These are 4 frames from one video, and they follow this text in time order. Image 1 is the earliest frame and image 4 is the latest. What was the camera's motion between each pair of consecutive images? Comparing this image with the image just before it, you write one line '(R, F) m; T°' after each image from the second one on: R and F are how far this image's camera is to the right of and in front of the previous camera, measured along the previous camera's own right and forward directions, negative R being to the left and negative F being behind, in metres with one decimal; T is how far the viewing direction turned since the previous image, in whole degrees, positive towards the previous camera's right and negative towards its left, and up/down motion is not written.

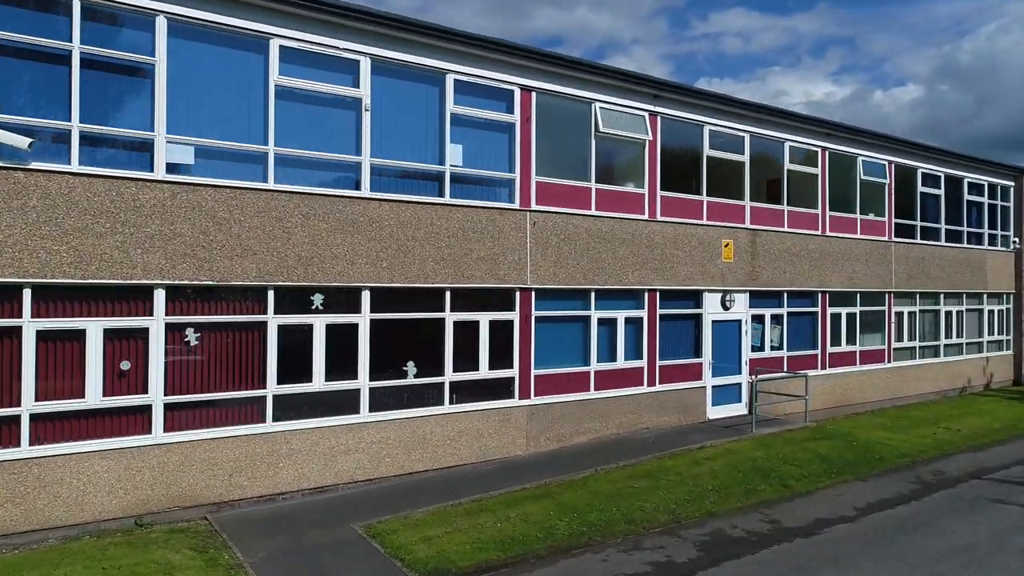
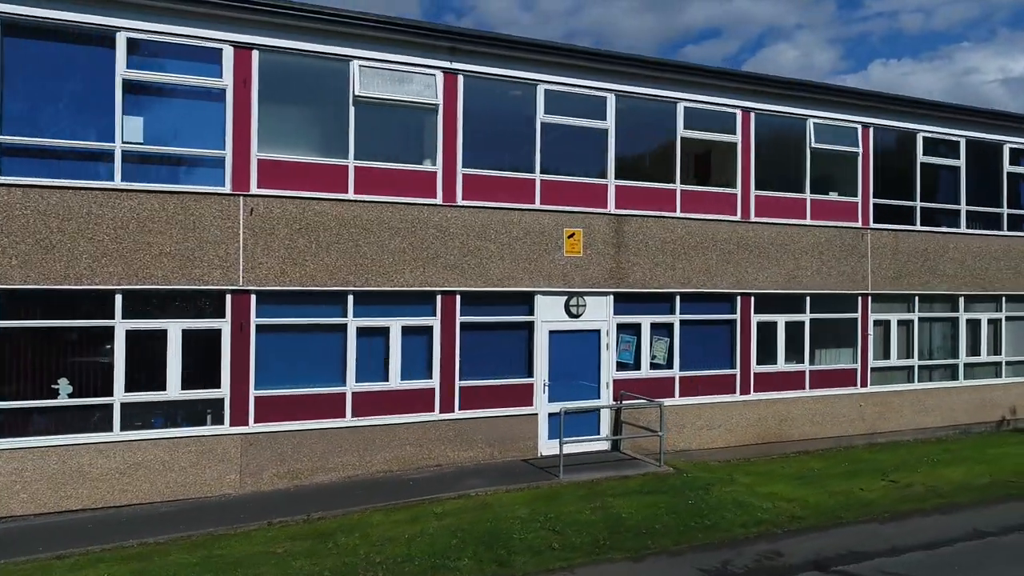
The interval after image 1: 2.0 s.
(+5.5, +3.0) m; -12°
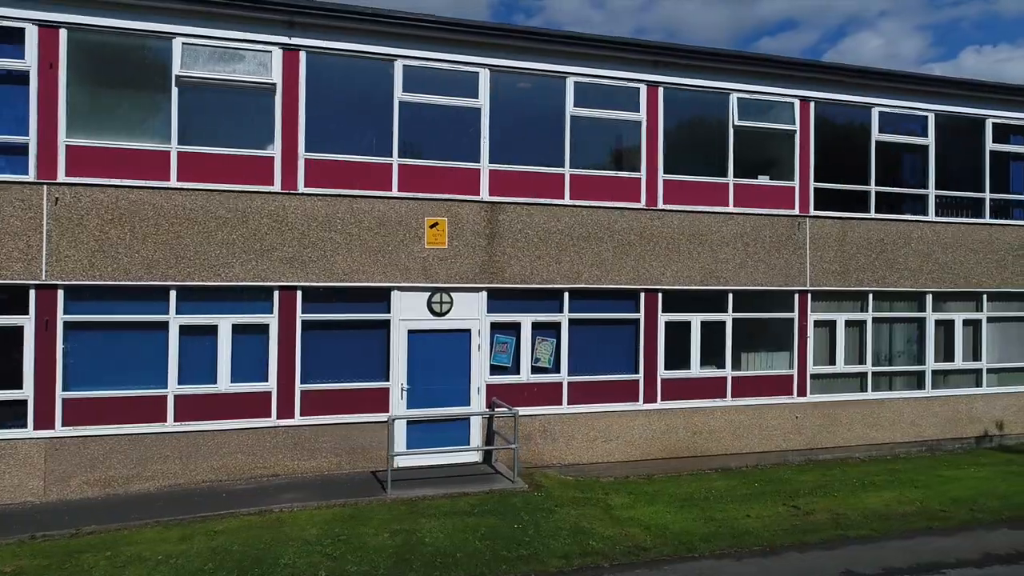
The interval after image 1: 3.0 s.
(+3.0, +1.2) m; -6°
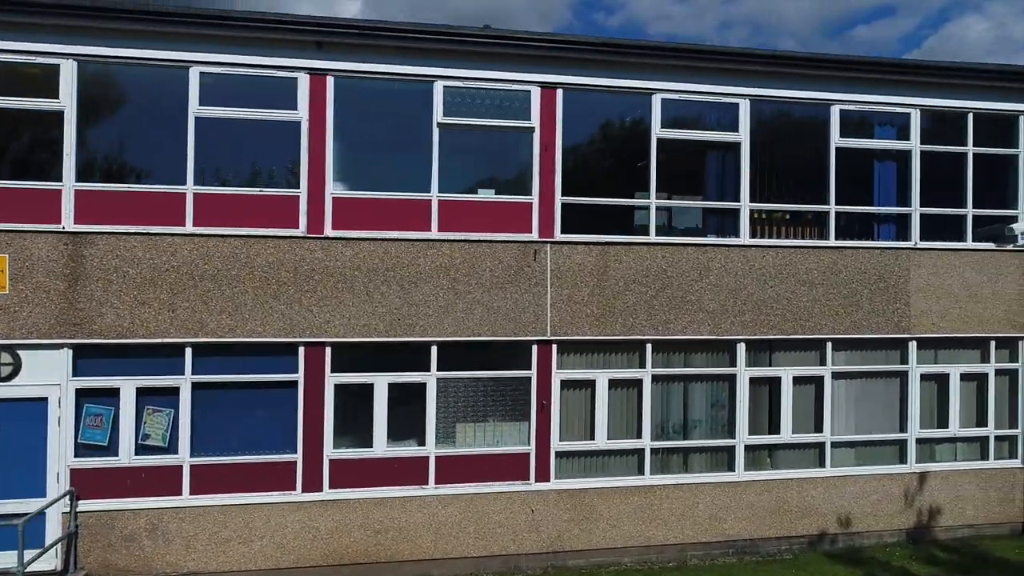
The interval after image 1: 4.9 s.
(+5.3, +2.9) m; -6°
